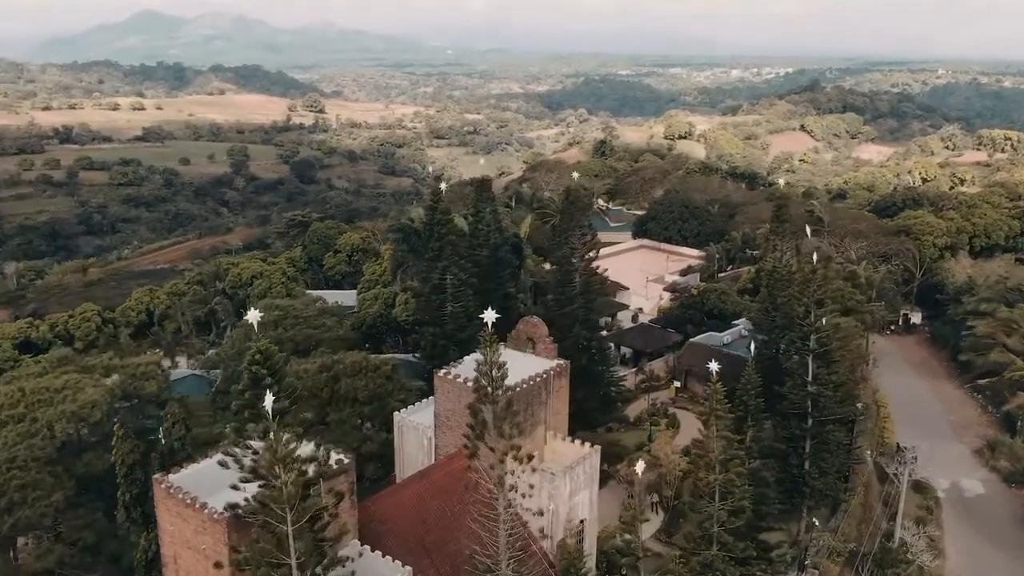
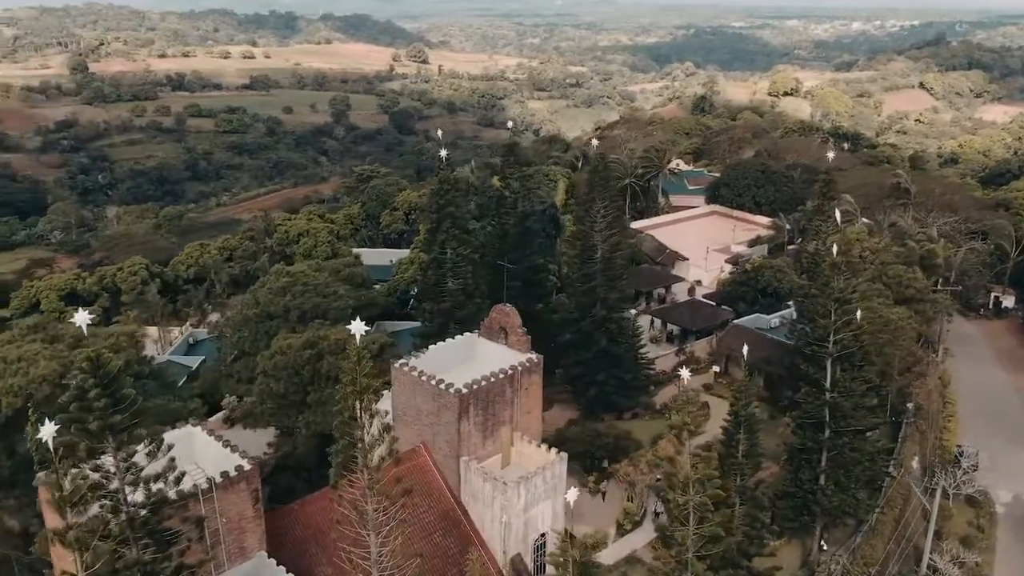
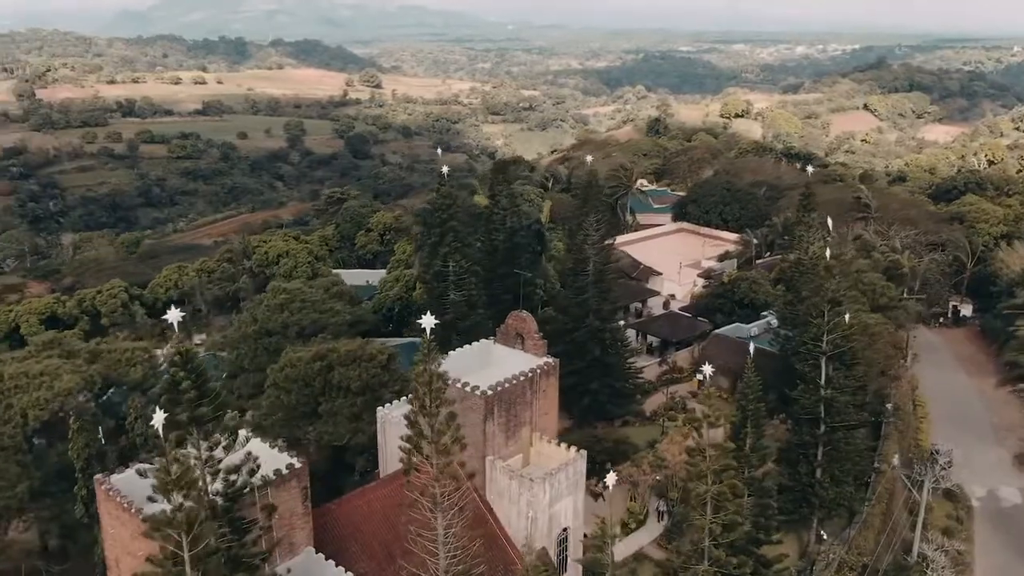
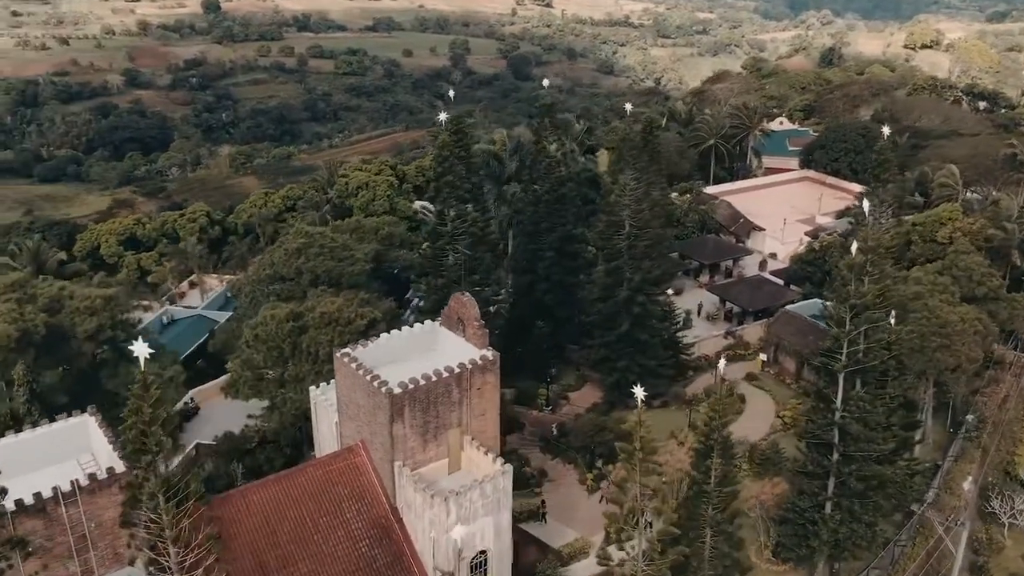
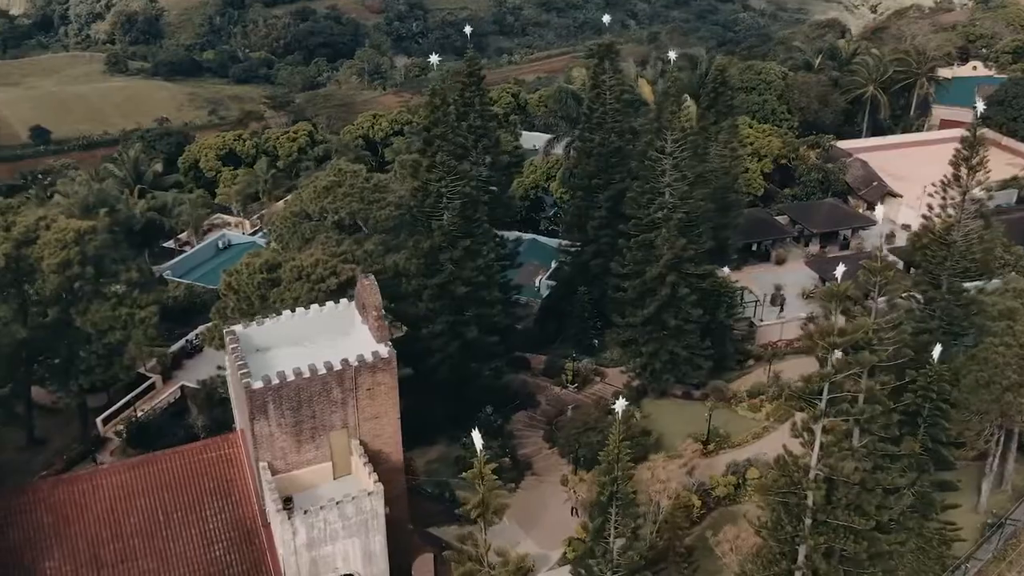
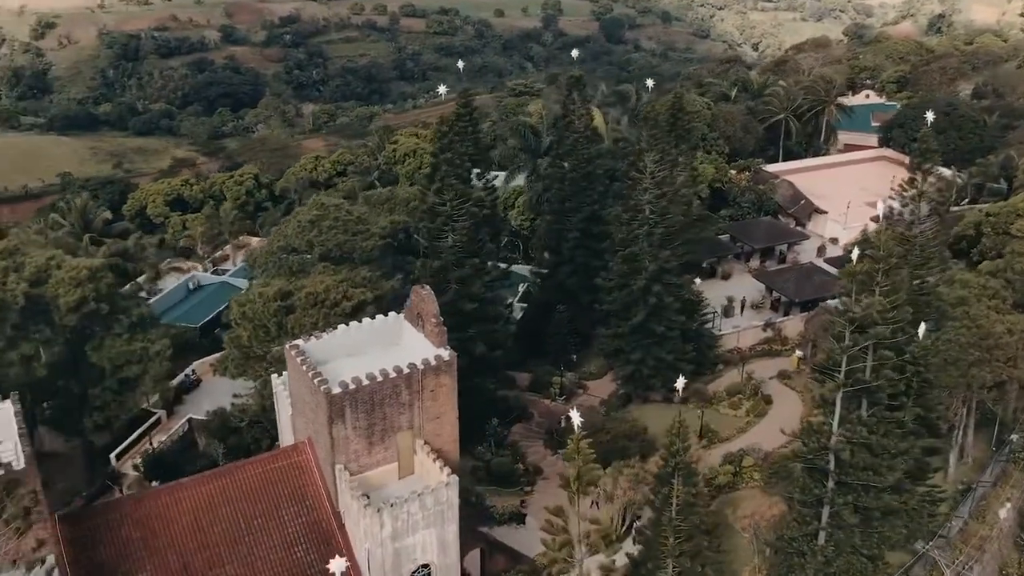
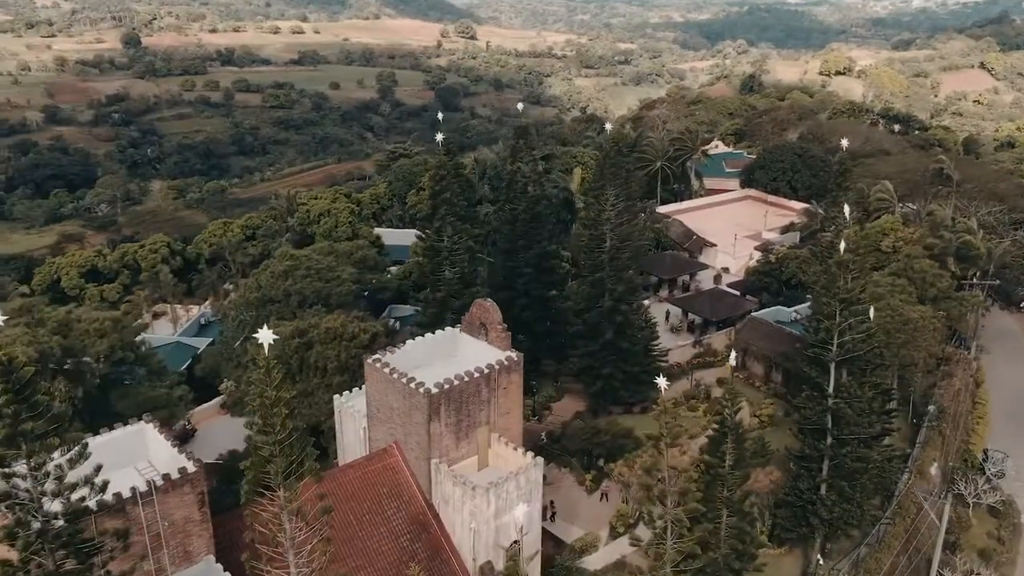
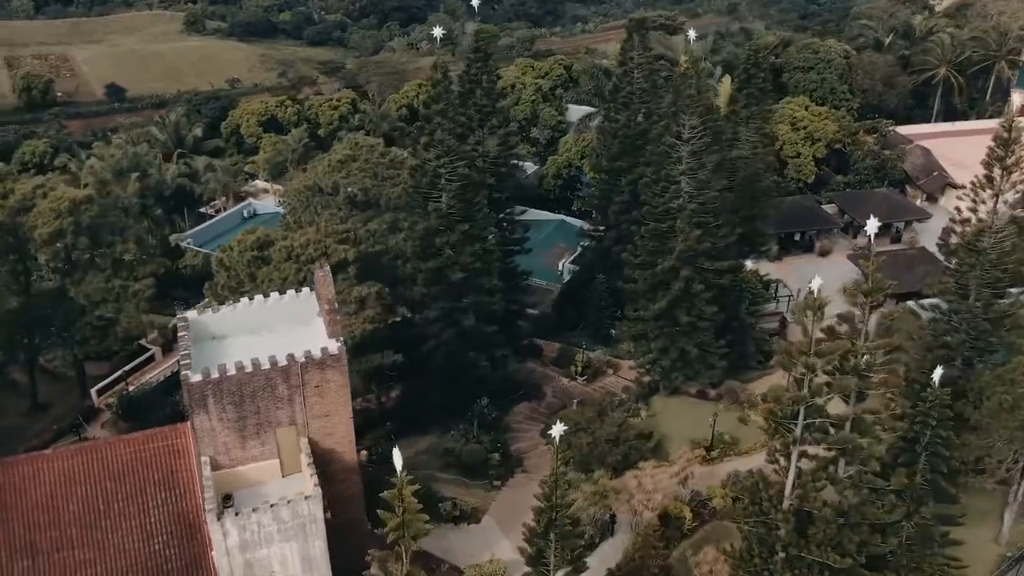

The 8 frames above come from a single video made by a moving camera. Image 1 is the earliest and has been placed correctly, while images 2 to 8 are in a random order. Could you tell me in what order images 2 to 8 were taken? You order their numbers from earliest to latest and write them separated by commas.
3, 2, 7, 4, 6, 5, 8
